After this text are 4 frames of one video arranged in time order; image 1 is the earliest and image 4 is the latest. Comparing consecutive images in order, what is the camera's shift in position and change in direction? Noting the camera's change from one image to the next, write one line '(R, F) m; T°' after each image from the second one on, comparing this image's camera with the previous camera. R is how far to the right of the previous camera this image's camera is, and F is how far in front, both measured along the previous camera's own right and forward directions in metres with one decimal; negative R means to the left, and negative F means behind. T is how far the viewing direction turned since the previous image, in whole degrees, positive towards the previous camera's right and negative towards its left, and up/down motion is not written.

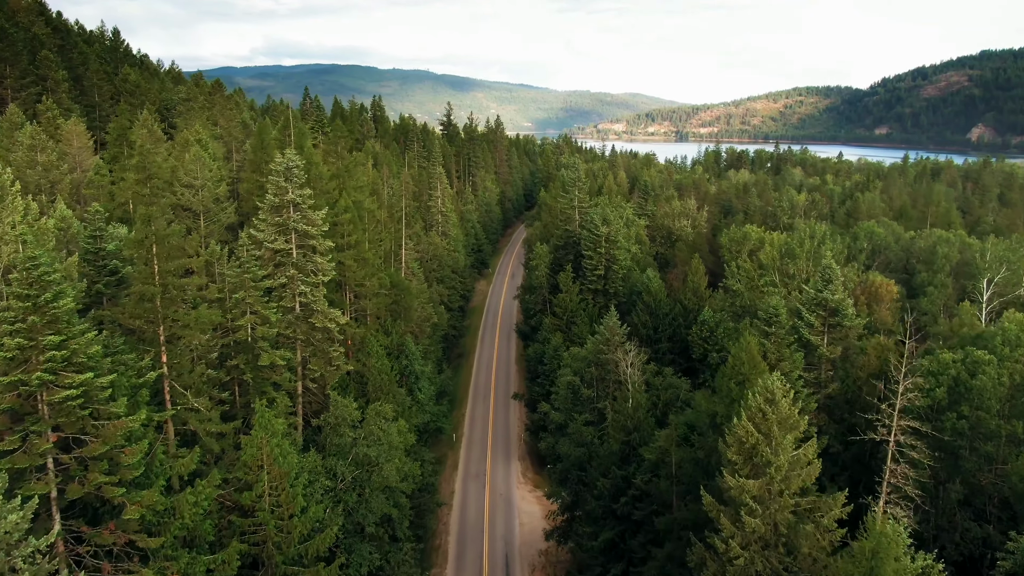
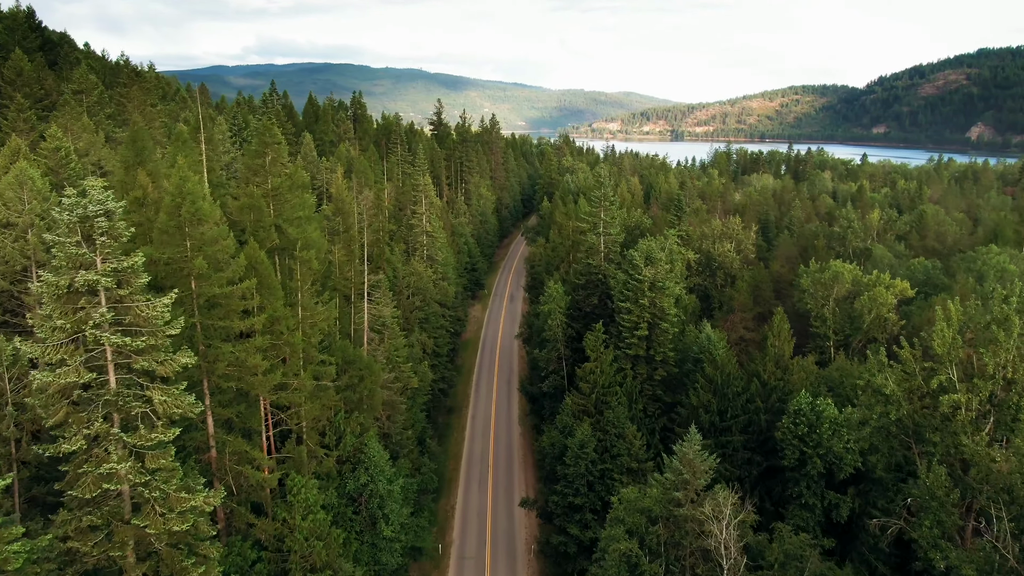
(-0.8, +17.2) m; 0°
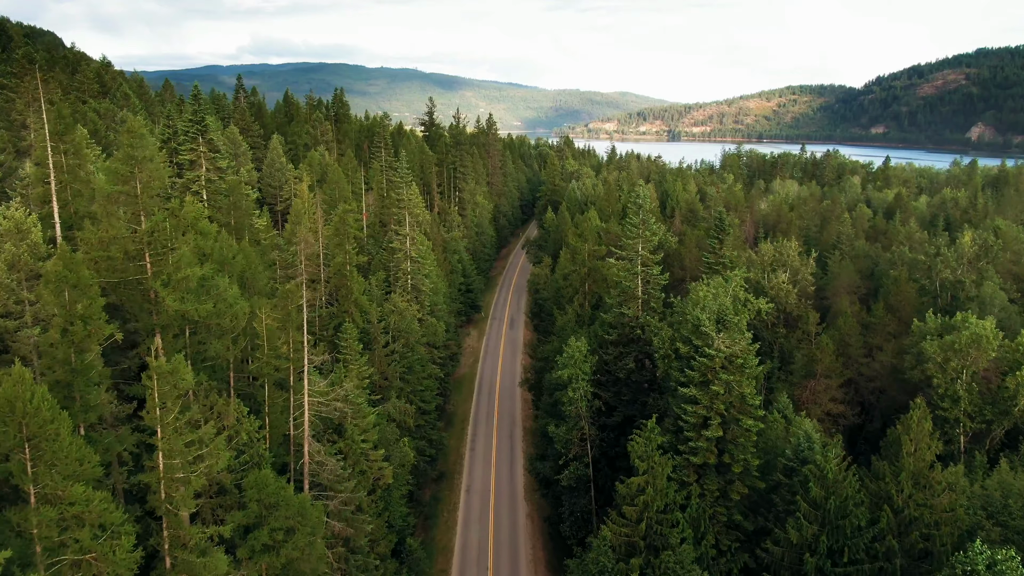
(-0.7, +13.6) m; 0°
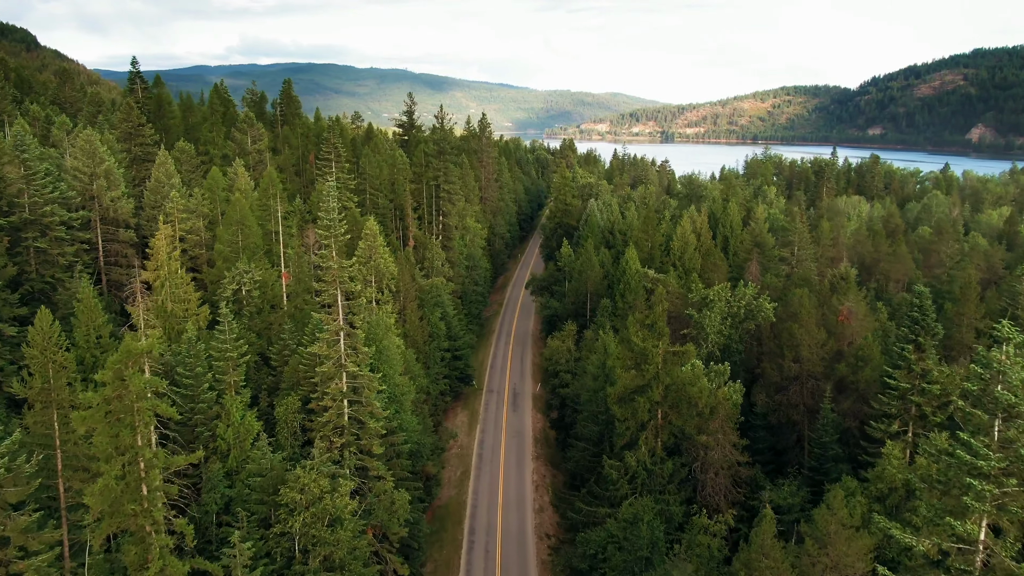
(-1.3, +27.6) m; +1°
